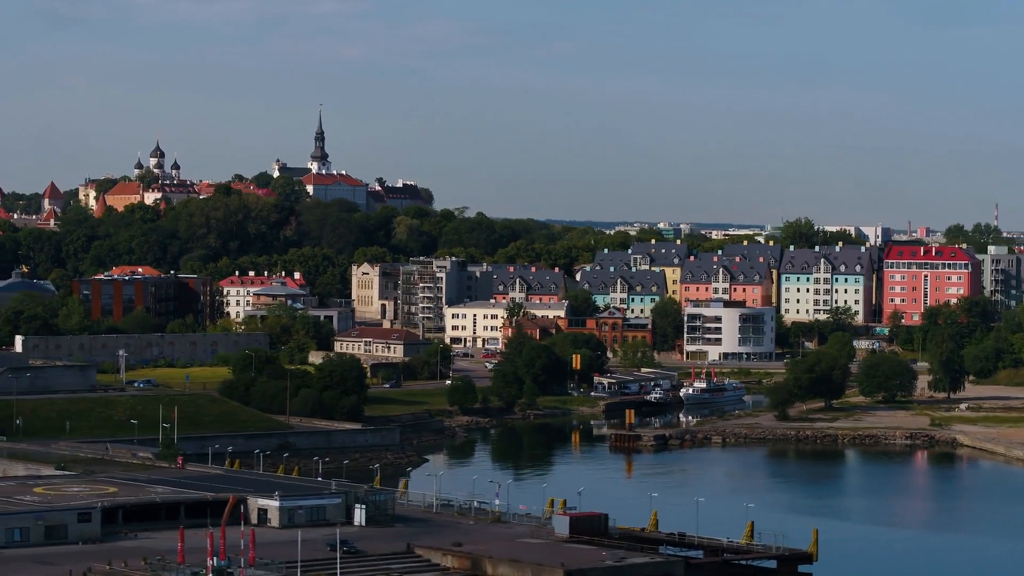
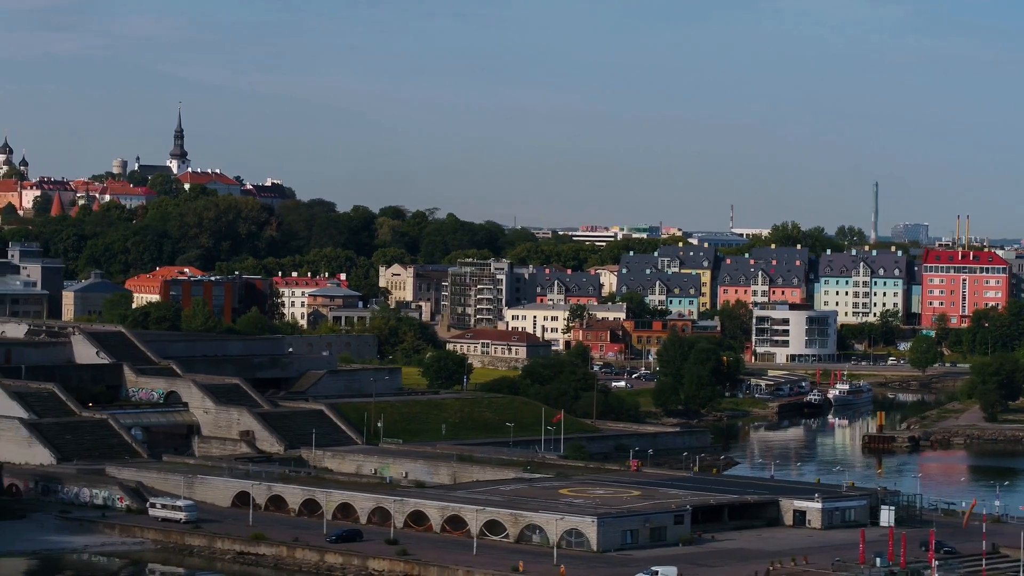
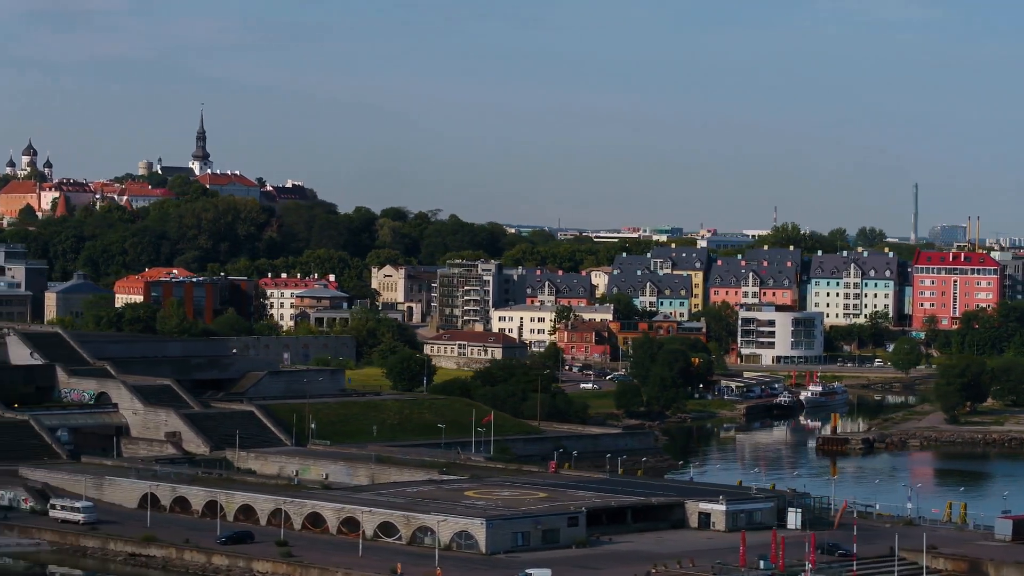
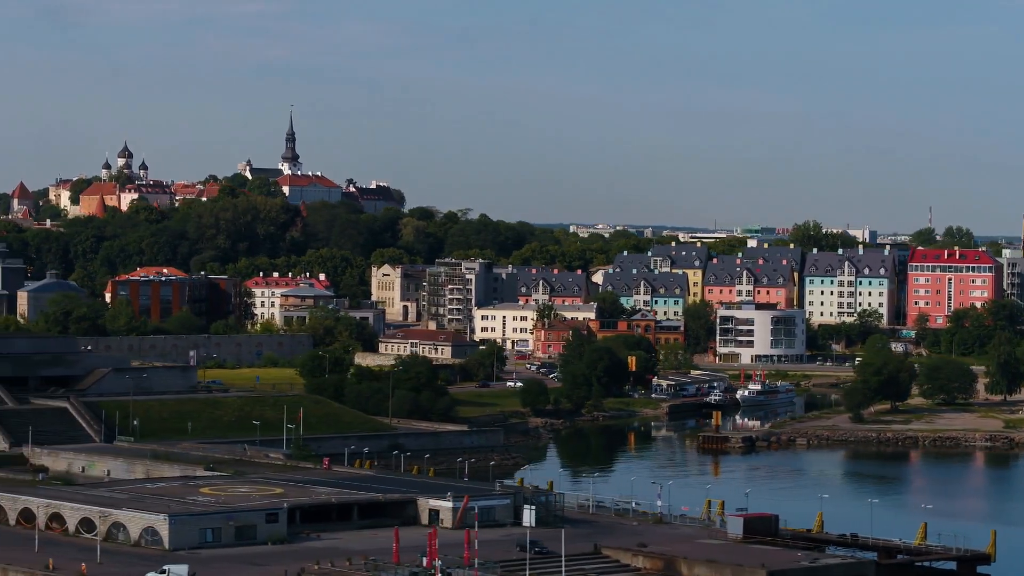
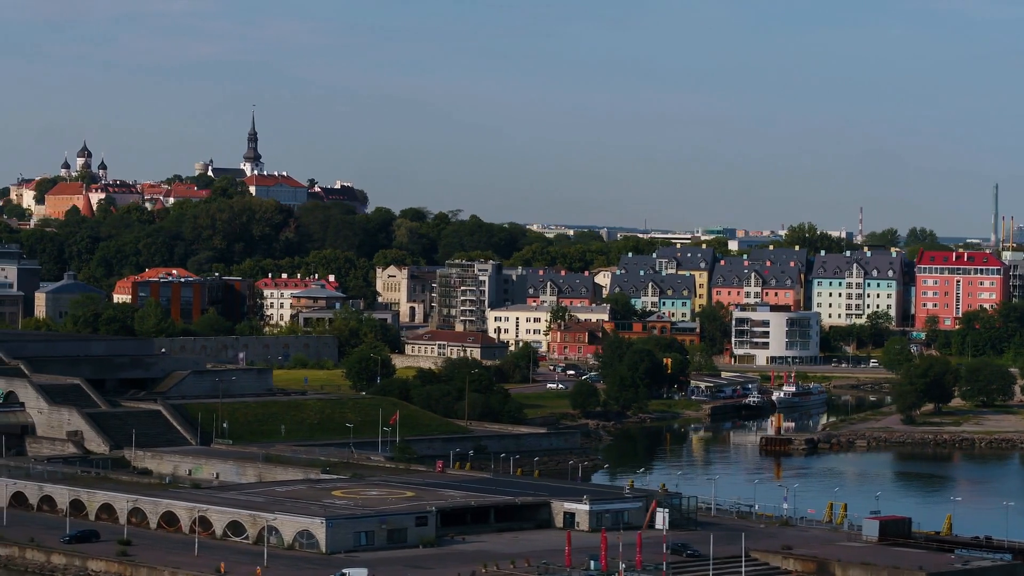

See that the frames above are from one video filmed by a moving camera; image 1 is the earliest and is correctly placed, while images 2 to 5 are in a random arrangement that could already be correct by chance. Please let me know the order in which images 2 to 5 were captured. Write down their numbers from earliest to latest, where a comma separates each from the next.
4, 5, 3, 2
